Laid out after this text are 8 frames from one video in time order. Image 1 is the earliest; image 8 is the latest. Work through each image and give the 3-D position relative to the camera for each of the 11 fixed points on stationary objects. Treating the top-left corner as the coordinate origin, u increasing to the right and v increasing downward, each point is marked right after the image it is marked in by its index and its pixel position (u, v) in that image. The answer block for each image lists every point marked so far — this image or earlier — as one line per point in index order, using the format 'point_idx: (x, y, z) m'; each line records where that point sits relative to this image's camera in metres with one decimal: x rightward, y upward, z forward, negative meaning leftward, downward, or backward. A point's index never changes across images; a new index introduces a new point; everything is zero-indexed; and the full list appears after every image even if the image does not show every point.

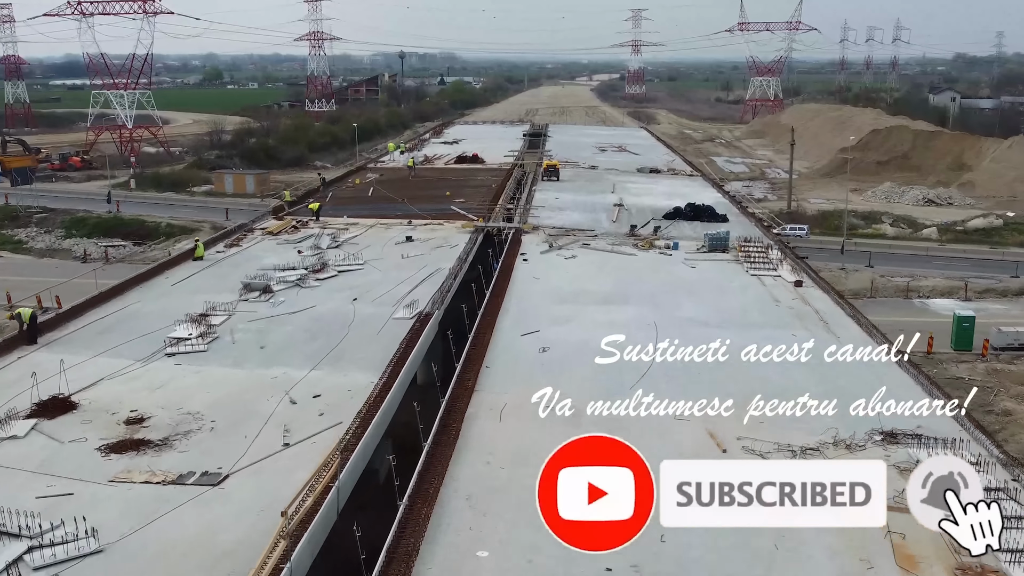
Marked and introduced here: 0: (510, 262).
0: (0.0, +0.4, +18.4) m
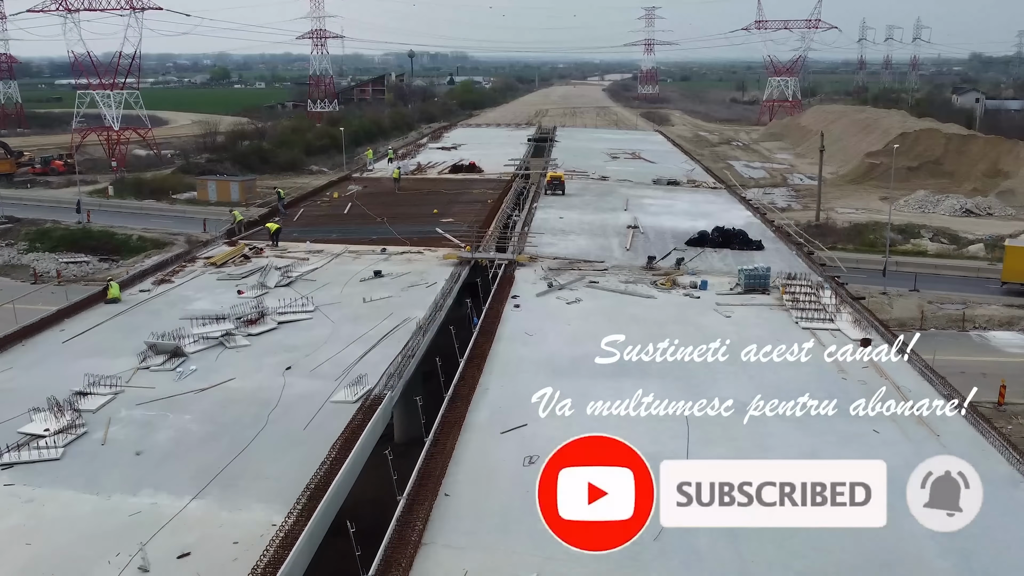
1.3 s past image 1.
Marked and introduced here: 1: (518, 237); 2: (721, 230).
0: (-0.2, -0.3, +14.7) m
1: (+0.1, +0.9, +20.0) m
2: (+3.7, +1.0, +20.1) m
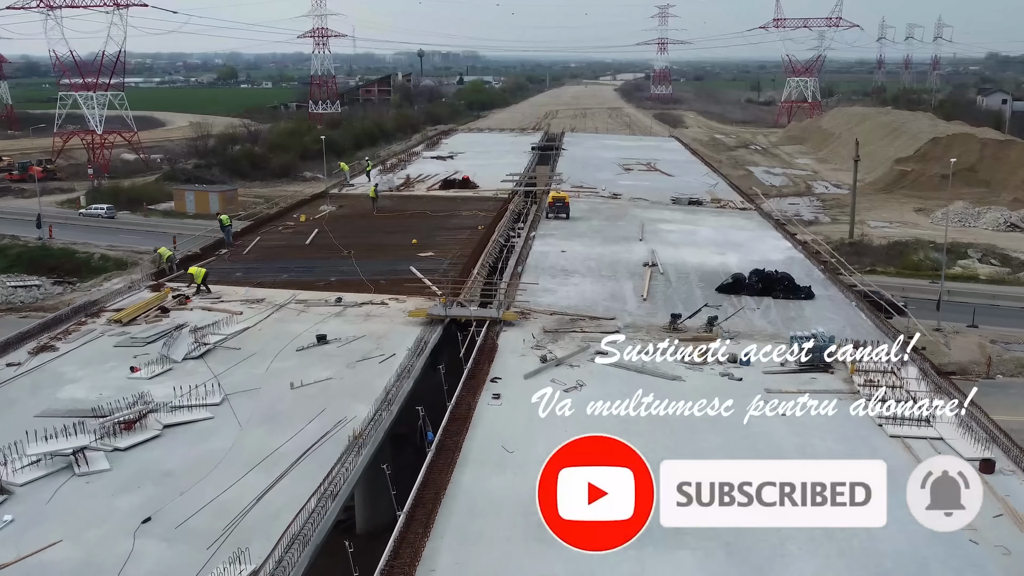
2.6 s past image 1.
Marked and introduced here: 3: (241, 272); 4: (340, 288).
0: (-0.4, -1.1, +10.8) m
1: (-0.1, +0.1, +16.2) m
2: (+3.6, +0.2, +16.2) m
3: (-4.2, +0.2, +17.8) m
4: (-2.5, 0.0, +16.4) m
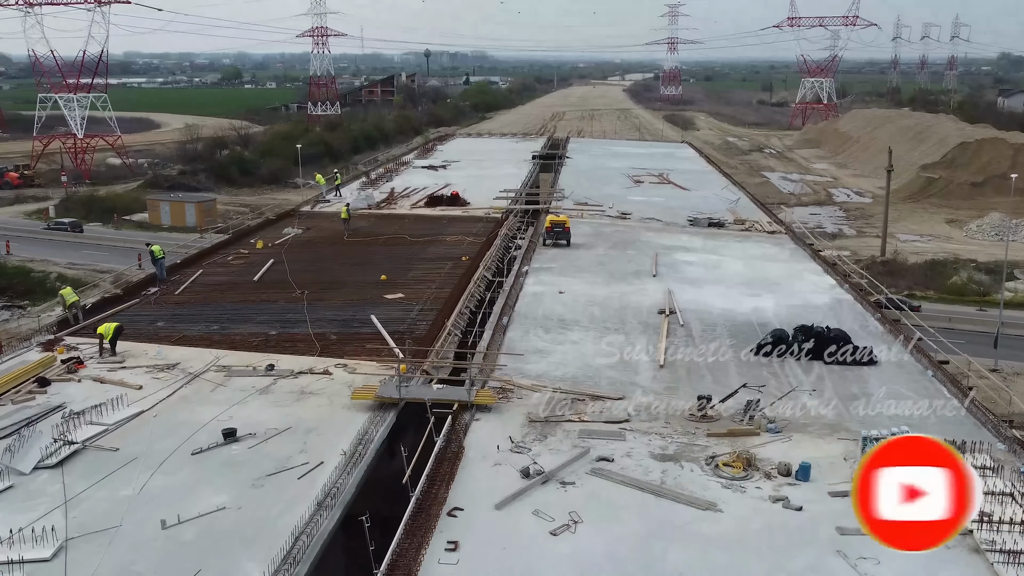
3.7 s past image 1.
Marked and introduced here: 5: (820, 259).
0: (-0.6, -1.7, +7.4) m
1: (-0.3, -0.6, +12.8) m
2: (+3.4, -0.4, +12.8) m
3: (-4.4, -0.4, +14.5) m
4: (-2.7, -0.7, +13.1) m
5: (+5.0, +0.5, +18.6) m
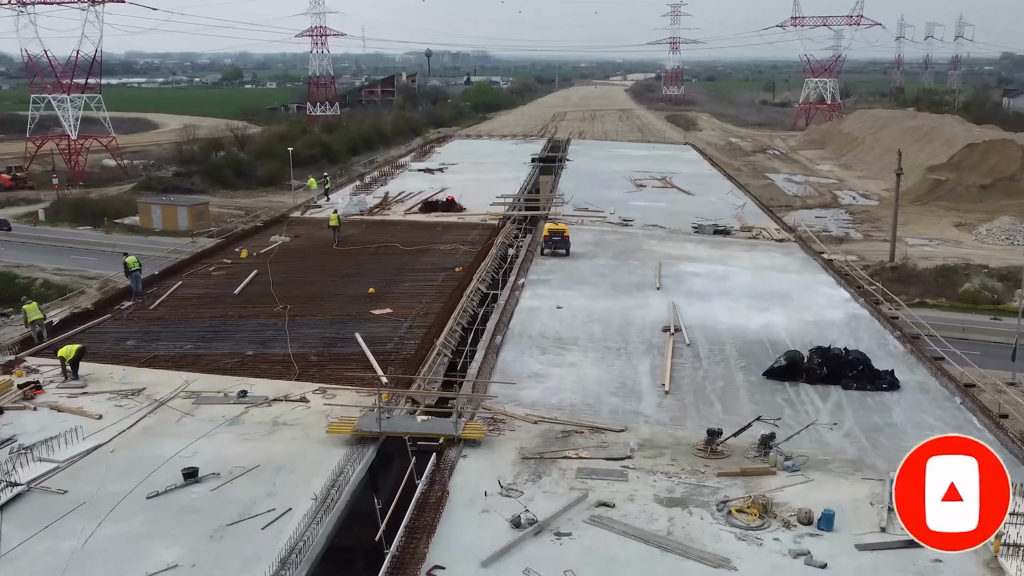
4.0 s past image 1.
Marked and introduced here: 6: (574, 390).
0: (-0.7, -1.9, +6.5) m
1: (-0.3, -0.8, +11.9) m
2: (+3.3, -0.6, +11.9) m
3: (-4.4, -0.6, +13.6) m
4: (-2.7, -0.9, +12.2) m
5: (+4.9, +0.3, +17.7) m
6: (+0.6, -1.0, +11.3) m
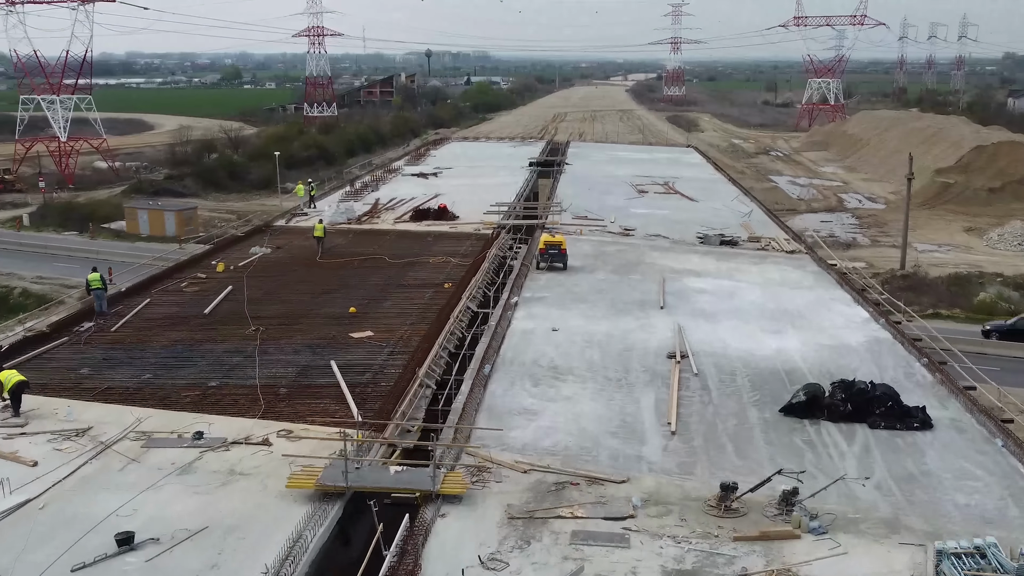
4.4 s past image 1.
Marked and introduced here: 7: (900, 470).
0: (-0.8, -2.2, +5.3) m
1: (-0.5, -1.0, +10.7) m
2: (+3.2, -0.9, +10.7) m
3: (-4.5, -0.8, +12.4) m
4: (-2.8, -1.1, +11.0) m
5: (+4.8, 0.0, +16.5) m
6: (+0.5, -1.2, +10.1) m
7: (+3.1, -1.5, +9.3) m
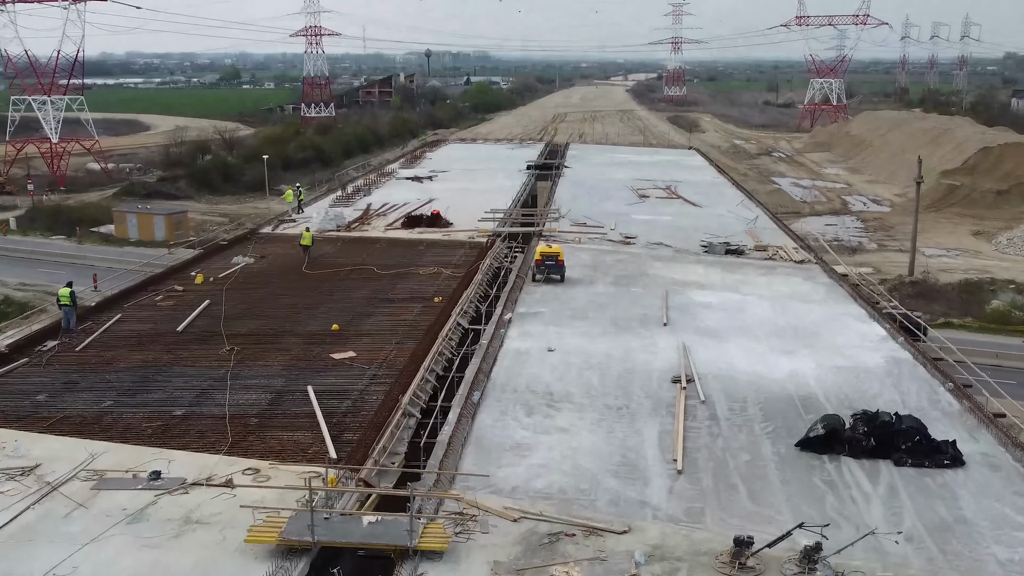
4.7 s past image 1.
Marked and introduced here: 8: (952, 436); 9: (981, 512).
0: (-0.9, -2.4, +4.4) m
1: (-0.5, -1.2, +9.8) m
2: (+3.1, -1.1, +9.8) m
3: (-4.6, -1.0, +11.5) m
4: (-2.9, -1.3, +10.0) m
5: (+4.7, -0.2, +15.5) m
6: (+0.4, -1.4, +9.2) m
7: (+3.0, -1.6, +8.3) m
8: (+3.8, -1.3, +10.1) m
9: (+3.4, -1.6, +8.4) m
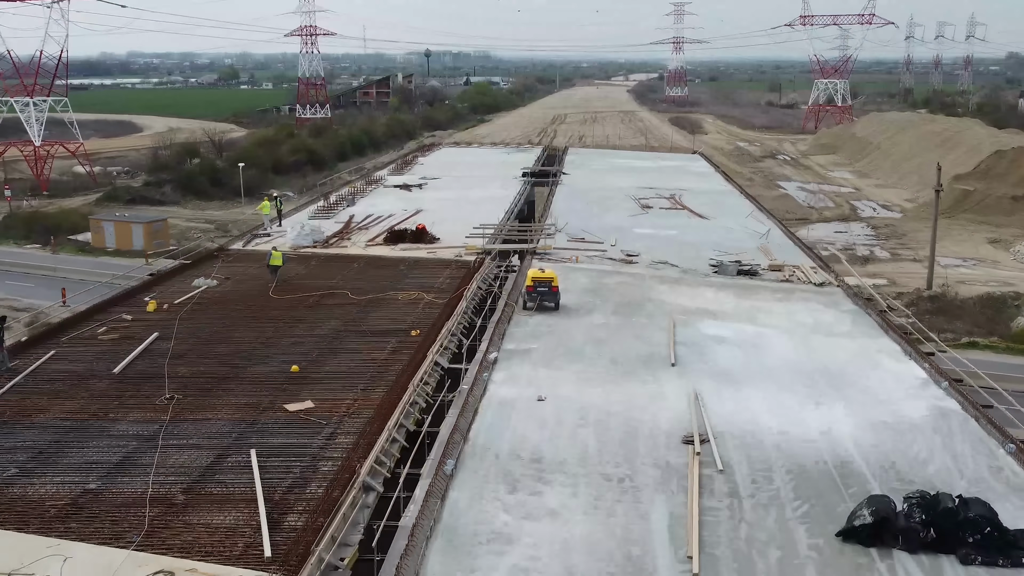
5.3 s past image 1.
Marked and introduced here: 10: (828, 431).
0: (-1.1, -2.7, +2.6) m
1: (-0.7, -1.6, +8.0) m
2: (+3.0, -1.4, +8.0) m
3: (-4.8, -1.4, +9.7) m
4: (-3.1, -1.7, +8.3) m
5: (+4.6, -0.5, +13.7) m
6: (+0.3, -1.8, +7.4) m
7: (+2.9, -2.0, +6.6) m
8: (+3.7, -1.7, +8.3) m
9: (+3.3, -2.0, +6.7) m
10: (+2.8, -1.3, +10.3) m
